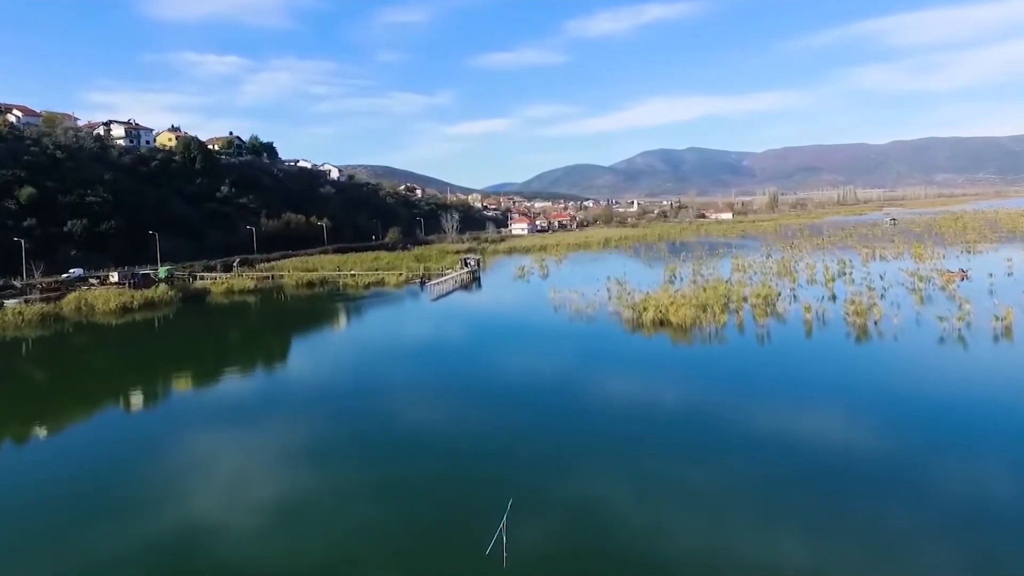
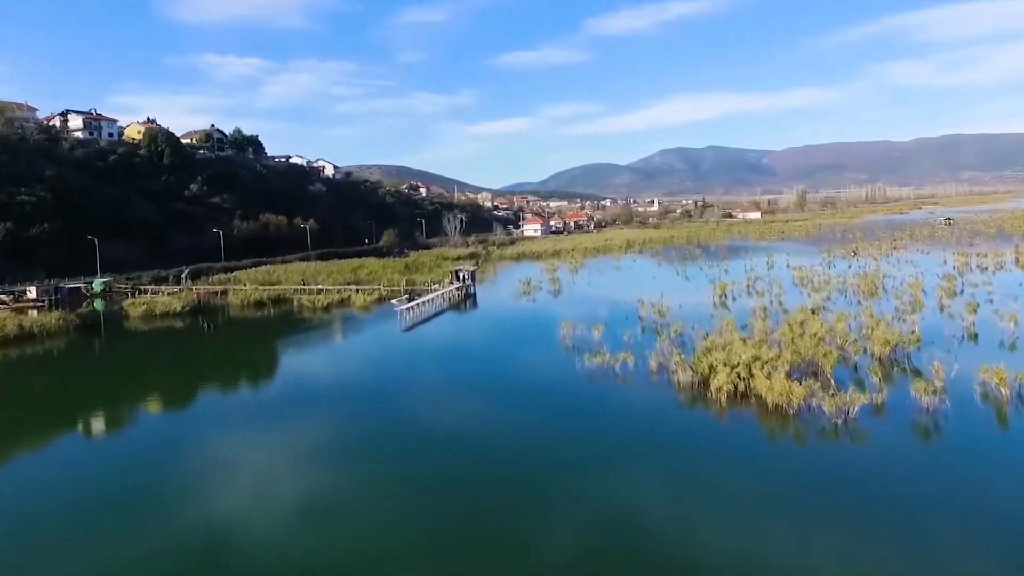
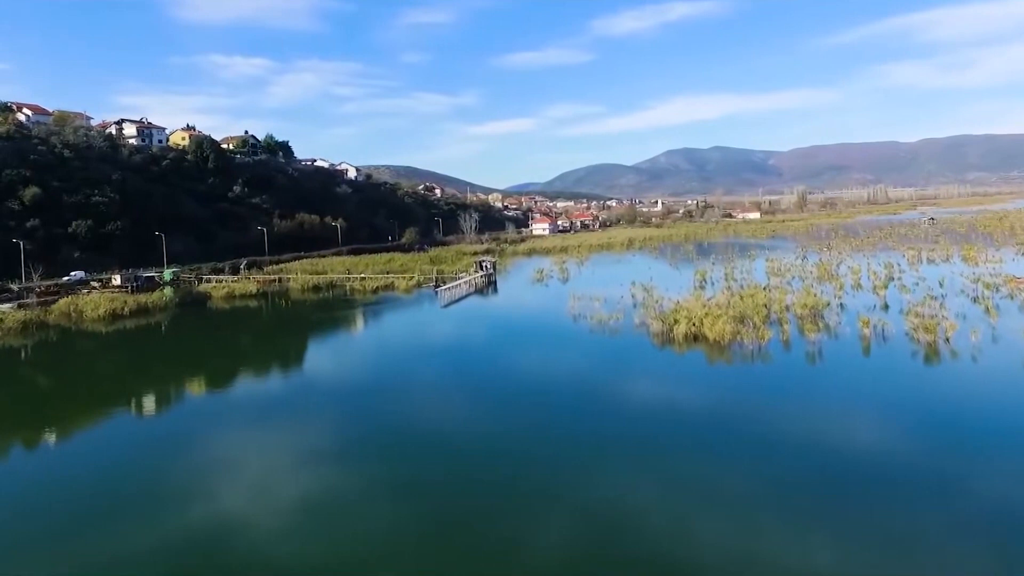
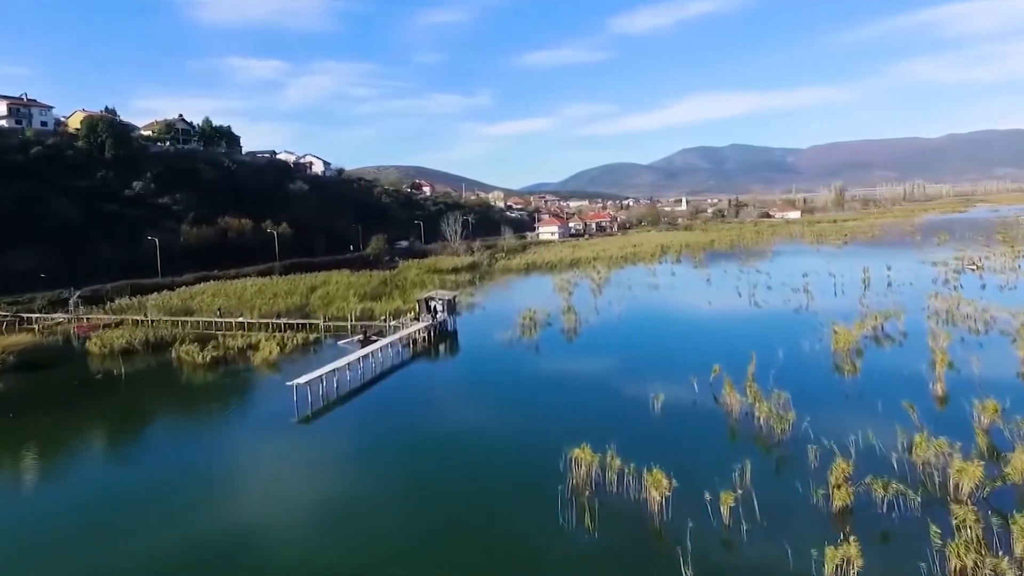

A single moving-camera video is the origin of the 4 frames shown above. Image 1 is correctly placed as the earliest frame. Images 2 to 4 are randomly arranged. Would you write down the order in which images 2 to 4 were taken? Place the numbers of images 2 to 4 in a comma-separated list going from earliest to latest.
3, 2, 4
